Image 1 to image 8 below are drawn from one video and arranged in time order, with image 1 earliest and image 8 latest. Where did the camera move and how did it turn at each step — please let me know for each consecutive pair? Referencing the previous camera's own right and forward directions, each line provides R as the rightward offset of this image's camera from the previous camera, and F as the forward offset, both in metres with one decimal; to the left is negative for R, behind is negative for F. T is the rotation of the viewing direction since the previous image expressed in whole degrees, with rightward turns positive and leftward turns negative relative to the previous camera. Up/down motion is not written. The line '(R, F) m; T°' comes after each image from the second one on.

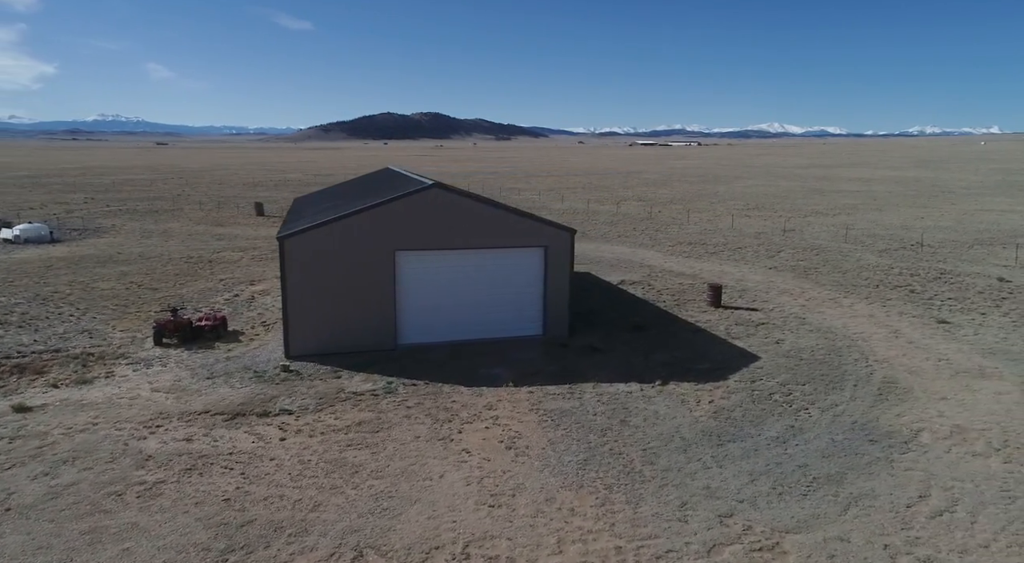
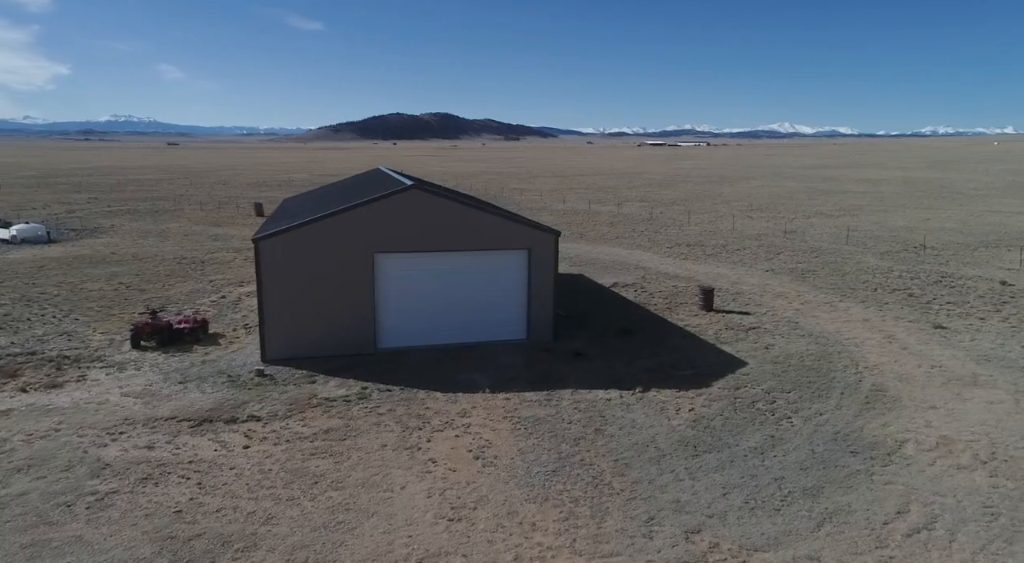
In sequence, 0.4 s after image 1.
(+0.6, +0.3) m; -1°
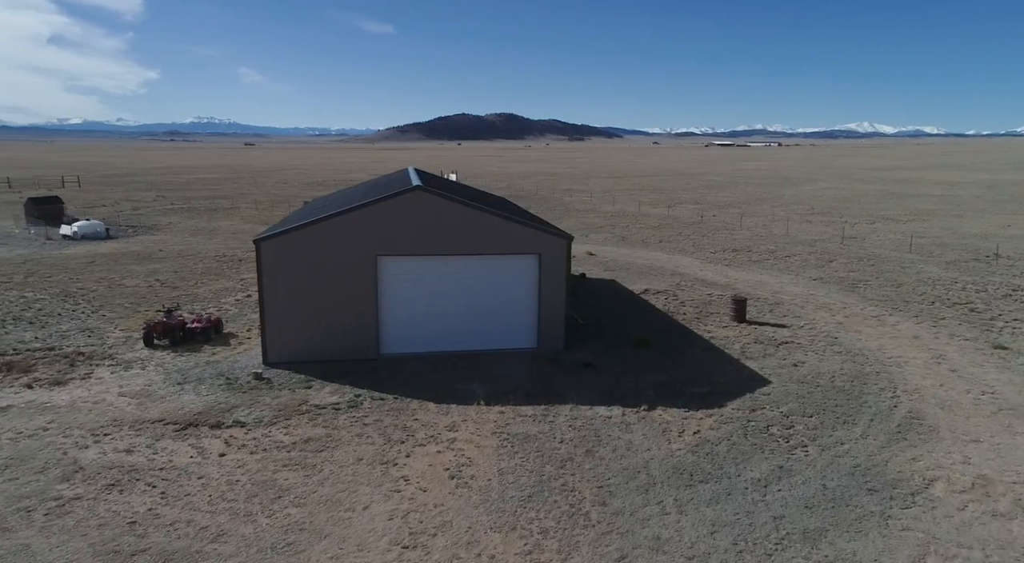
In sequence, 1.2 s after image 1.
(+1.2, +0.7) m; -5°
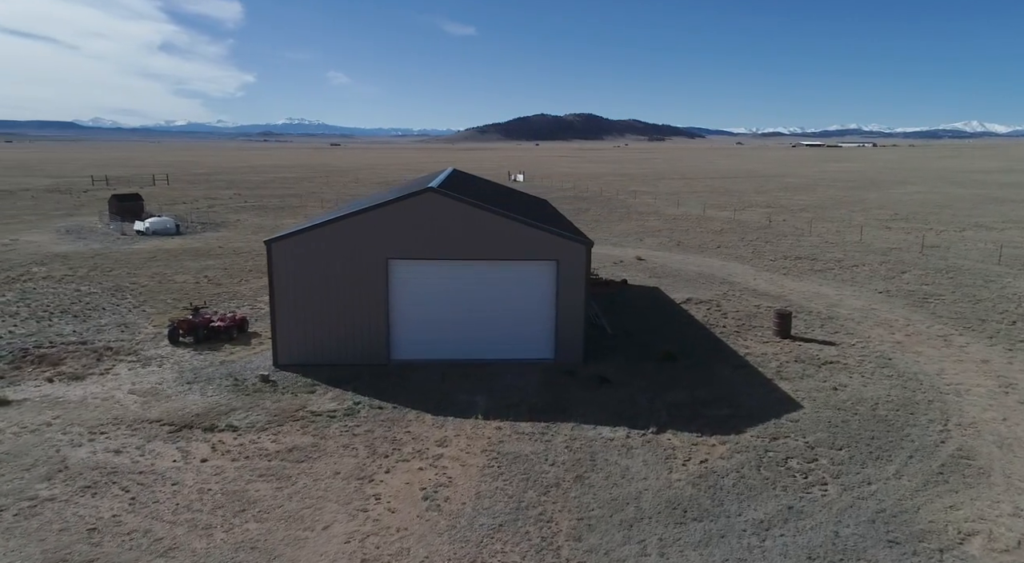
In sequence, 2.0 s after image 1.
(+1.3, +0.8) m; -6°
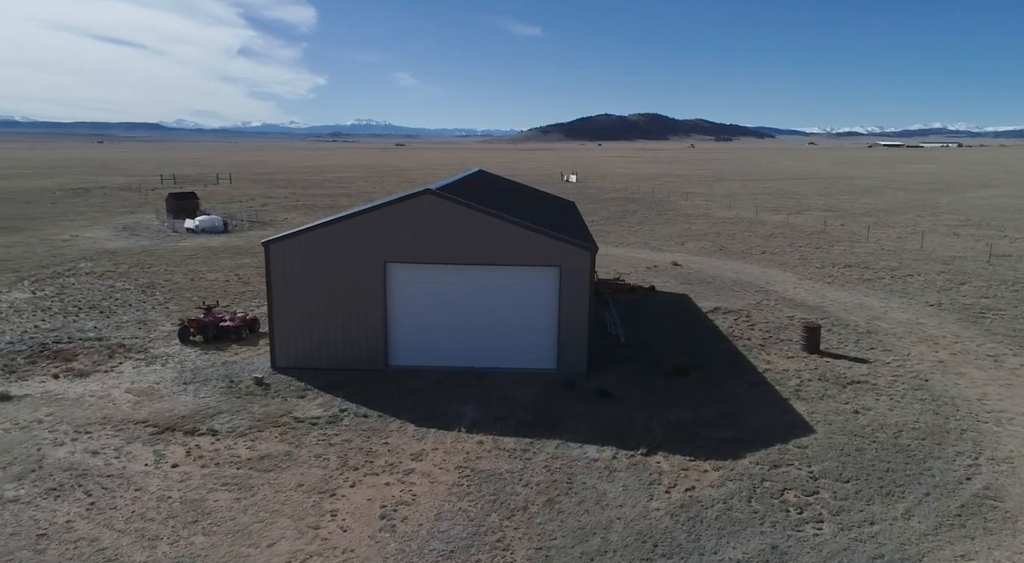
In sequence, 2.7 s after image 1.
(+1.2, +0.6) m; -5°
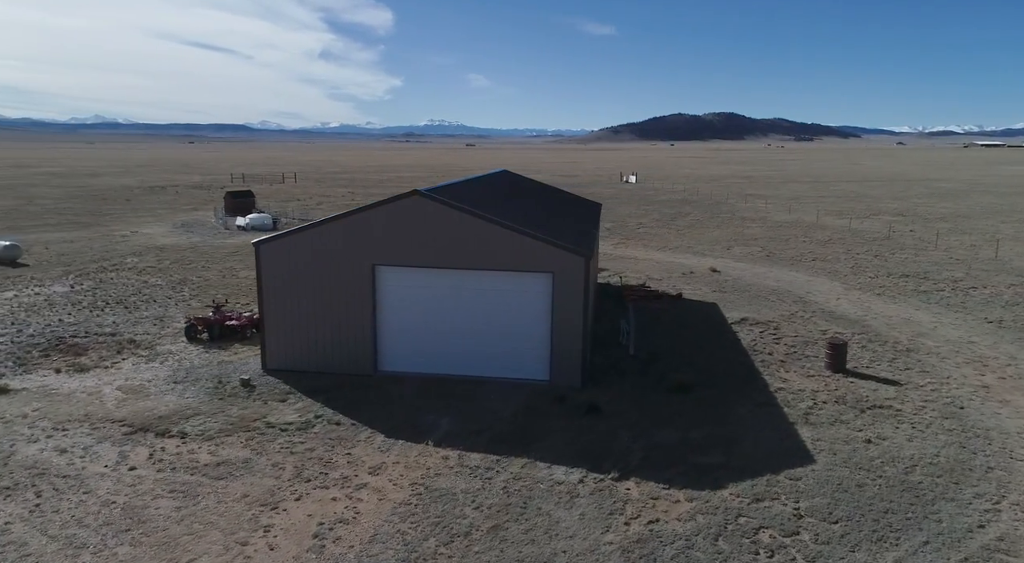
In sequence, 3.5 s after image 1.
(+1.5, +0.7) m; -6°
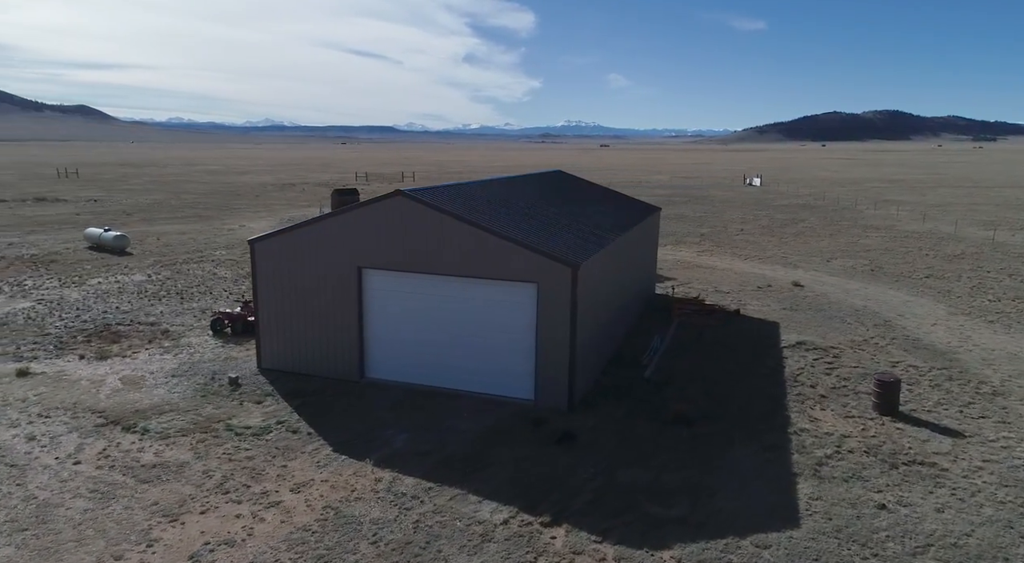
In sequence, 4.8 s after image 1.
(+2.7, +1.3) m; -11°
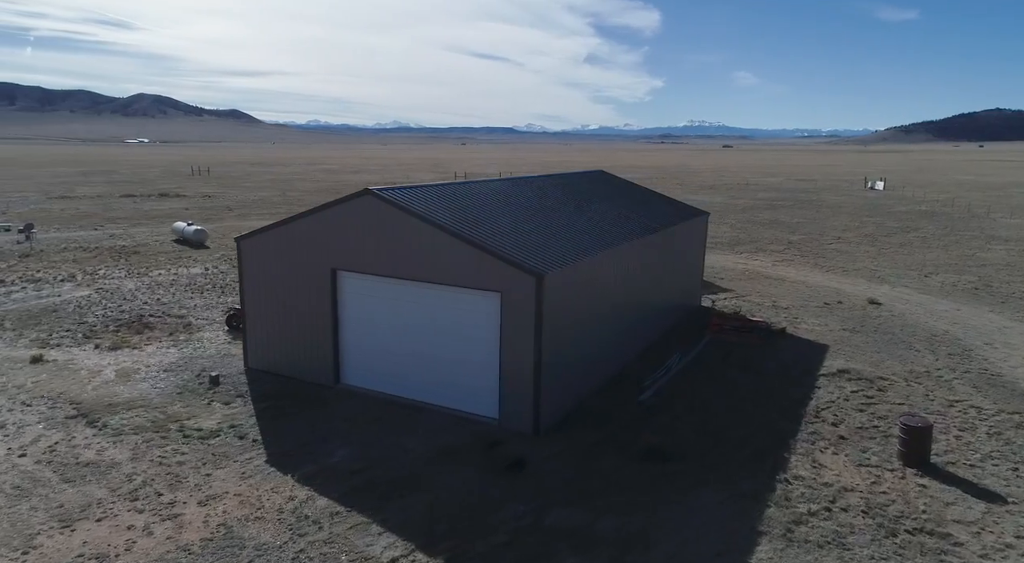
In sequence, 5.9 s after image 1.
(+2.5, +1.3) m; -10°
